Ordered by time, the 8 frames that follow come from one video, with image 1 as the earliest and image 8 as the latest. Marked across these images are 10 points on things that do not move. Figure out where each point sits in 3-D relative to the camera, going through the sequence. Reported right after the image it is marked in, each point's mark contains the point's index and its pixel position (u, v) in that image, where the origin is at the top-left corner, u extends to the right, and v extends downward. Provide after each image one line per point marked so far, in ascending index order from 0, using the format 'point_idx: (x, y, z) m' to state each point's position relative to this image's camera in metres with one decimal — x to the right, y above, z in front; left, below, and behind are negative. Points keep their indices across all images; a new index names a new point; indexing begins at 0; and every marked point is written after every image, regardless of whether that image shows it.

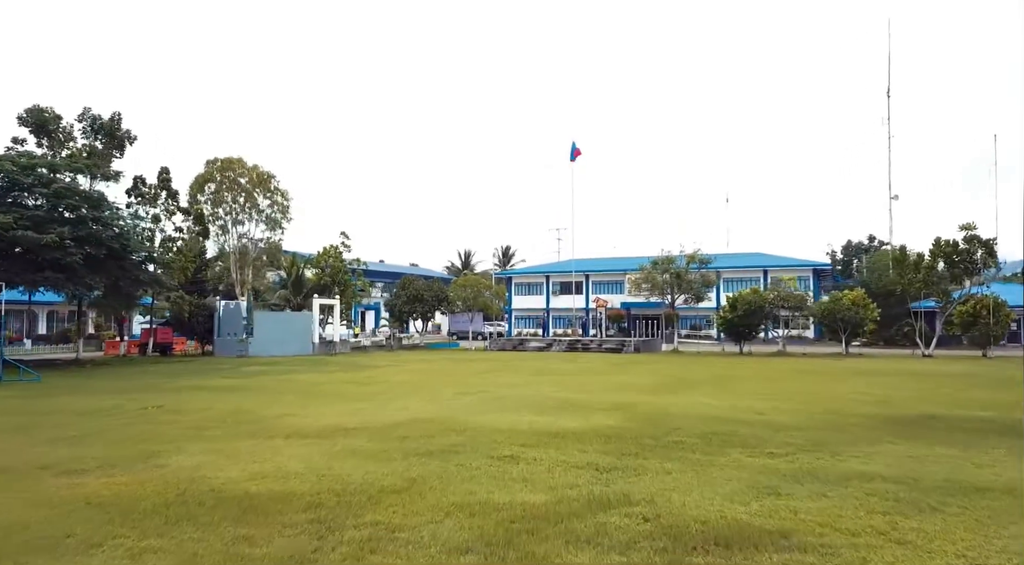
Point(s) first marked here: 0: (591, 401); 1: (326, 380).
0: (+1.2, -1.8, +11.1) m
1: (-4.1, -2.1, +16.5) m
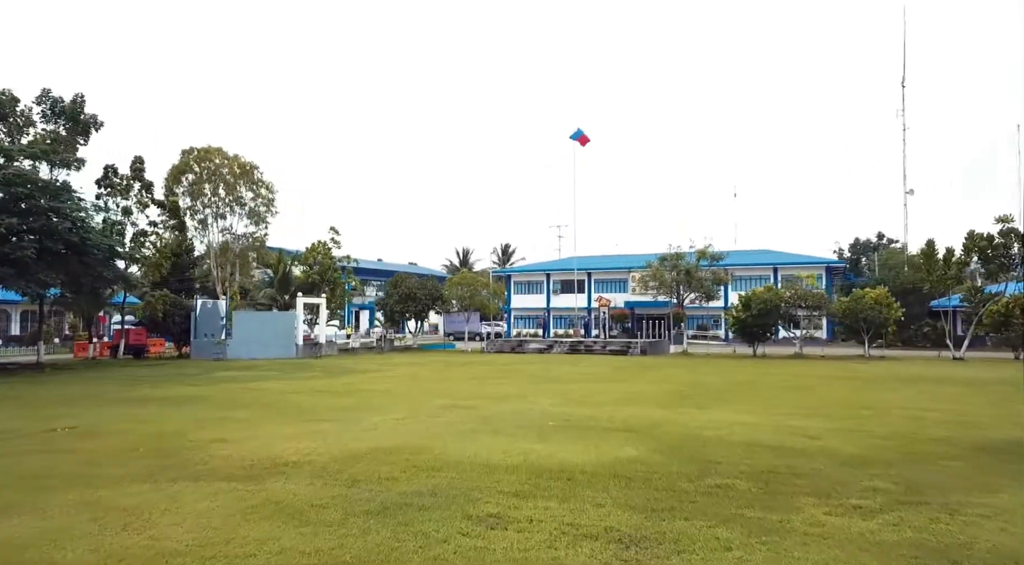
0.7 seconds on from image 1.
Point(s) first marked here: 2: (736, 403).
0: (+1.1, -1.7, +9.2) m
1: (-4.1, -2.1, +14.6) m
2: (+3.4, -1.8, +11.1) m
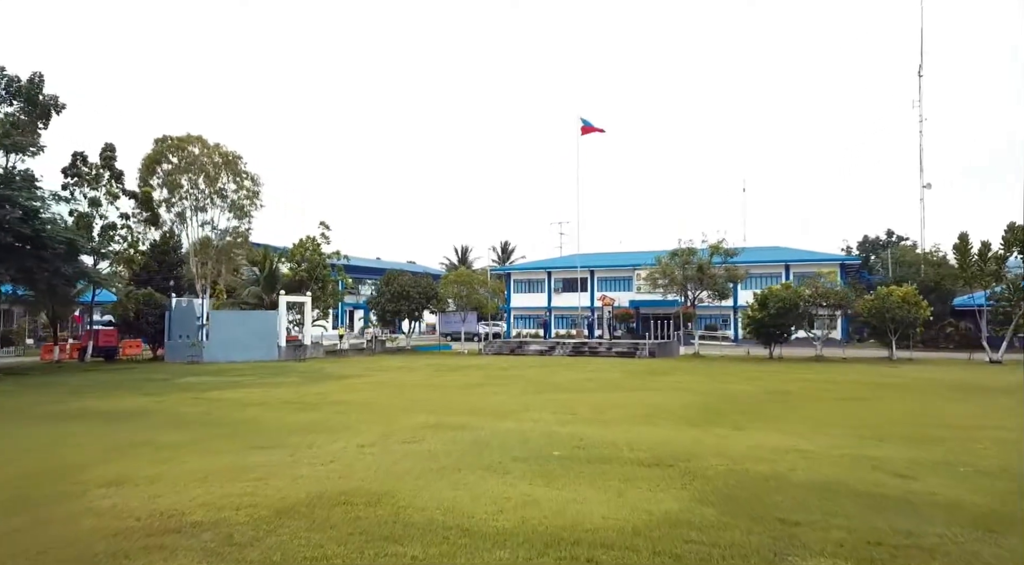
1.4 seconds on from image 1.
0: (+1.1, -1.6, +7.3) m
1: (-4.2, -2.0, +12.7) m
2: (+3.3, -1.7, +9.2) m
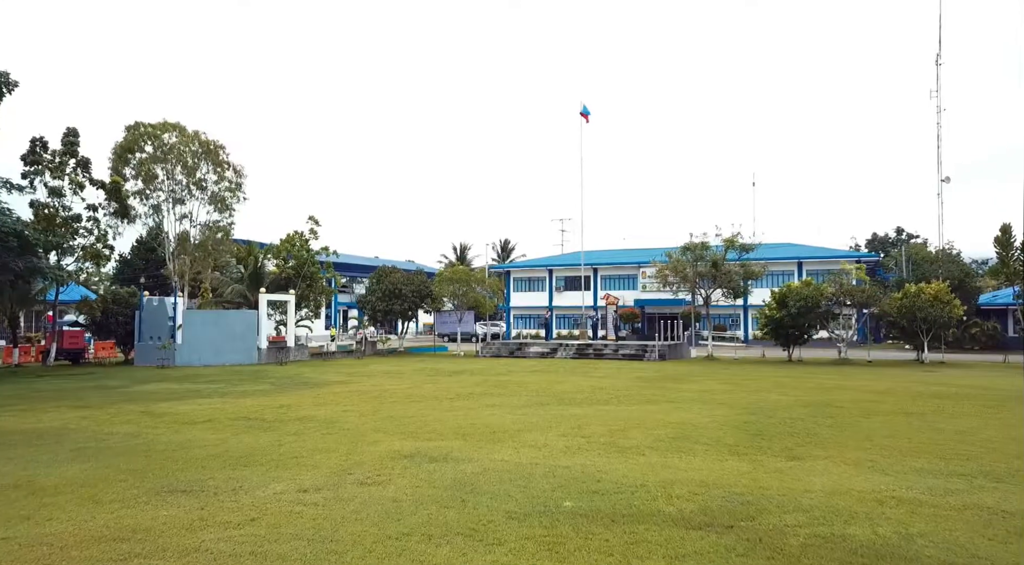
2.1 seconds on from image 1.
0: (+1.0, -1.5, +5.4) m
1: (-4.2, -1.9, +10.8) m
2: (+3.3, -1.6, +7.3) m
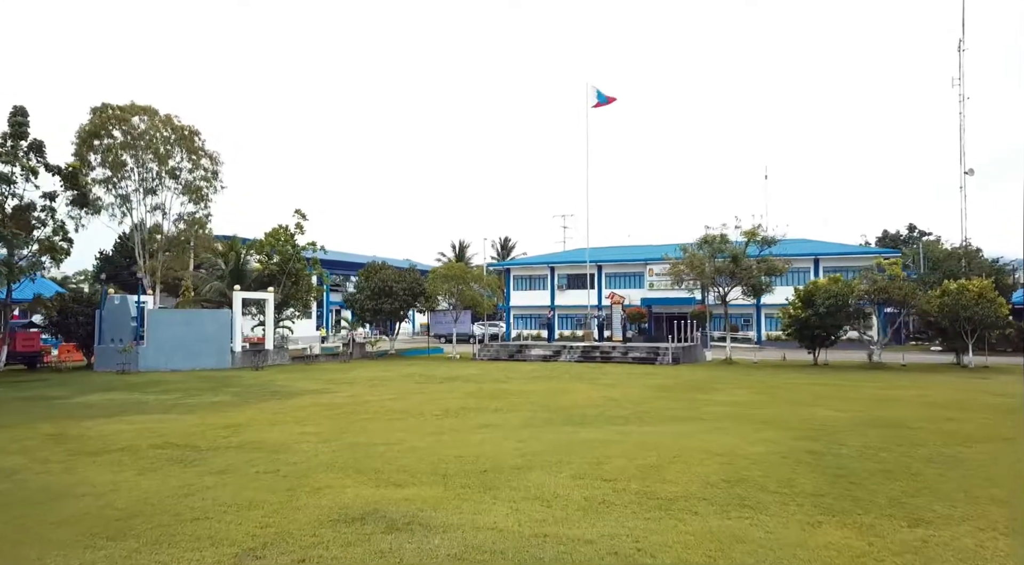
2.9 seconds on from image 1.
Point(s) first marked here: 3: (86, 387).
0: (+1.0, -1.4, +3.3) m
1: (-4.2, -1.8, +8.7) m
2: (+3.3, -1.5, +5.2) m
3: (-9.3, -2.3, +16.2) m
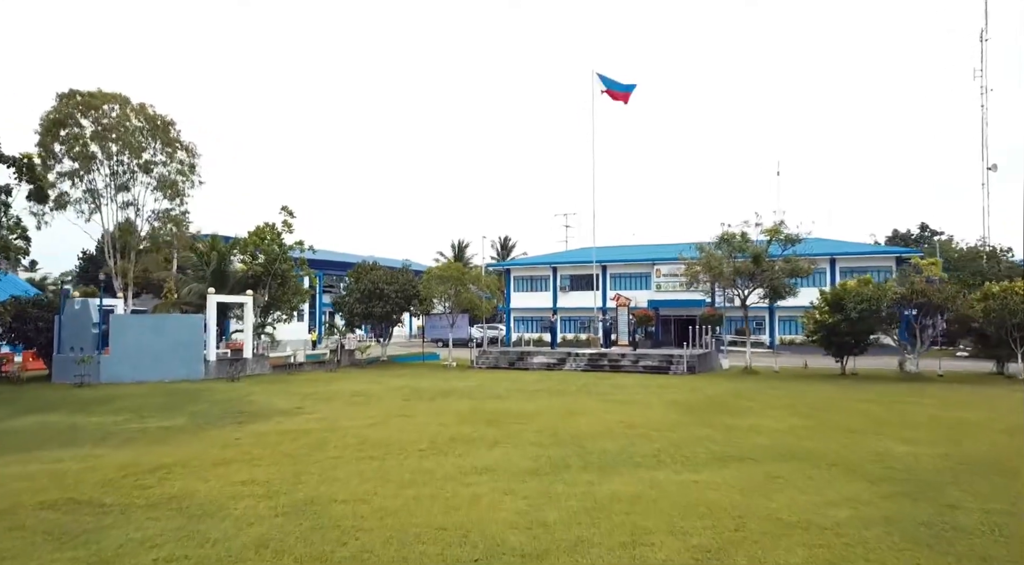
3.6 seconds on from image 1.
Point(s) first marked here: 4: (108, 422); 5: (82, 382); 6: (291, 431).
0: (+1.0, -1.5, +1.4) m
1: (-4.2, -1.8, +6.9) m
2: (+3.3, -1.6, +3.3) m
3: (-9.3, -2.4, +14.4) m
4: (-6.2, -2.2, +11.3) m
5: (-10.0, -2.3, +17.4) m
6: (-2.9, -2.0, +9.9) m
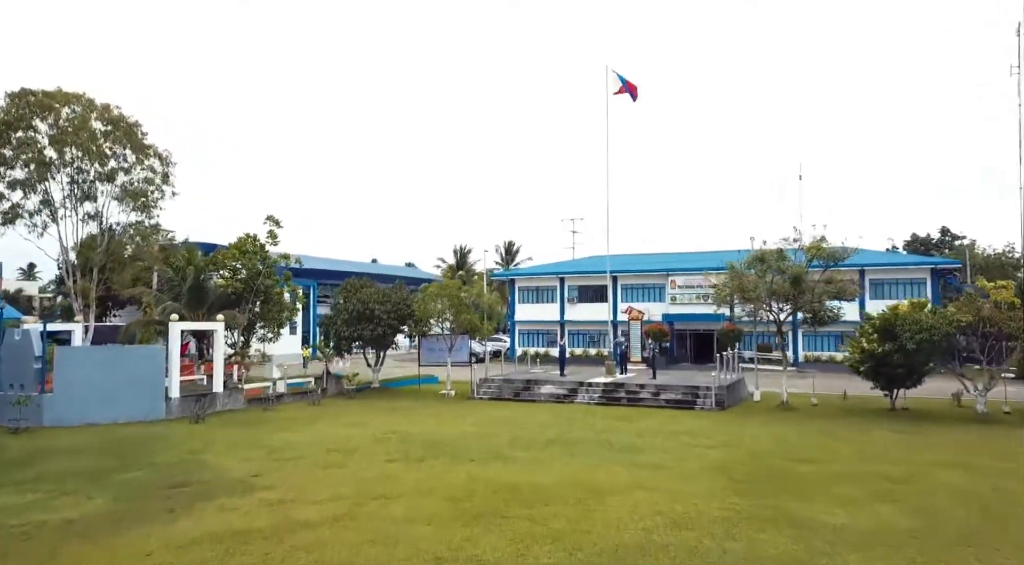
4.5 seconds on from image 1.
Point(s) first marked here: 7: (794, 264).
0: (+1.0, -2.0, -1.0) m
1: (-4.2, -2.4, +4.5) m
2: (+3.3, -2.1, +0.9) m
3: (-9.2, -2.9, +12.0) m
4: (-6.1, -2.7, +9.0) m
5: (-9.9, -2.9, +15.0) m
6: (-2.9, -2.6, +7.5) m
7: (+6.8, +0.4, +18.1) m
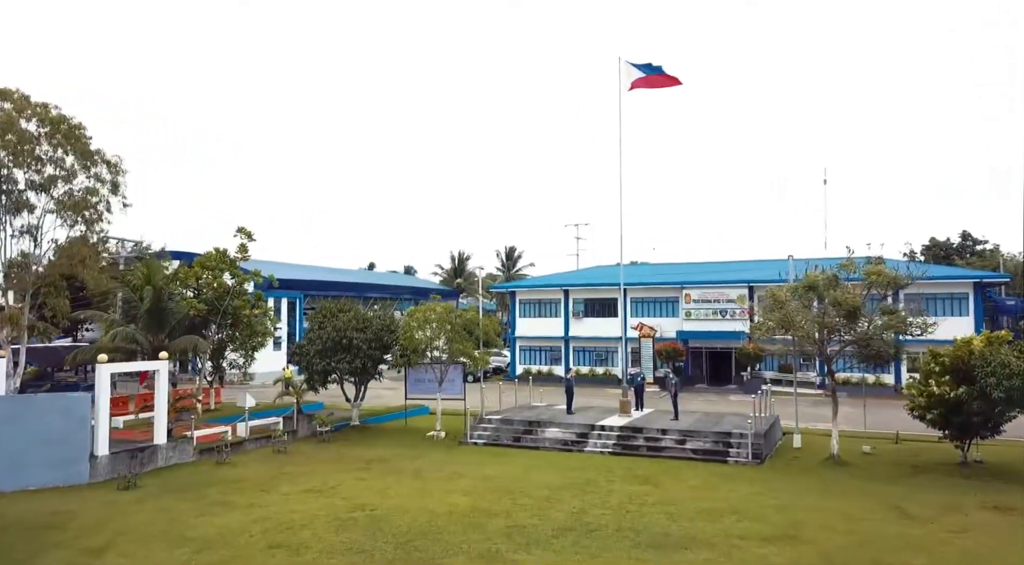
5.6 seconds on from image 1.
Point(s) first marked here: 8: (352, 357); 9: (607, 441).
0: (+1.0, -2.7, -3.9) m
1: (-4.2, -3.0, +1.6) m
2: (+3.2, -2.8, -2.0) m
3: (-9.3, -3.6, +9.1) m
4: (-6.1, -3.4, +6.1) m
5: (-9.9, -3.5, +12.1) m
6: (-2.9, -3.2, +4.6) m
7: (+6.8, -0.2, +15.2) m
8: (-4.1, -2.0, +19.6) m
9: (+2.2, -3.5, +17.0) m
